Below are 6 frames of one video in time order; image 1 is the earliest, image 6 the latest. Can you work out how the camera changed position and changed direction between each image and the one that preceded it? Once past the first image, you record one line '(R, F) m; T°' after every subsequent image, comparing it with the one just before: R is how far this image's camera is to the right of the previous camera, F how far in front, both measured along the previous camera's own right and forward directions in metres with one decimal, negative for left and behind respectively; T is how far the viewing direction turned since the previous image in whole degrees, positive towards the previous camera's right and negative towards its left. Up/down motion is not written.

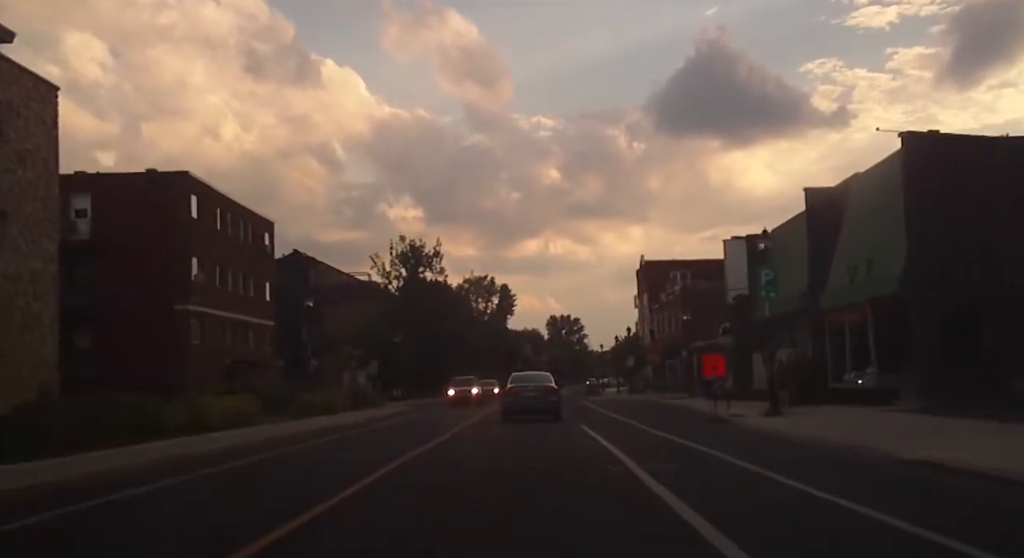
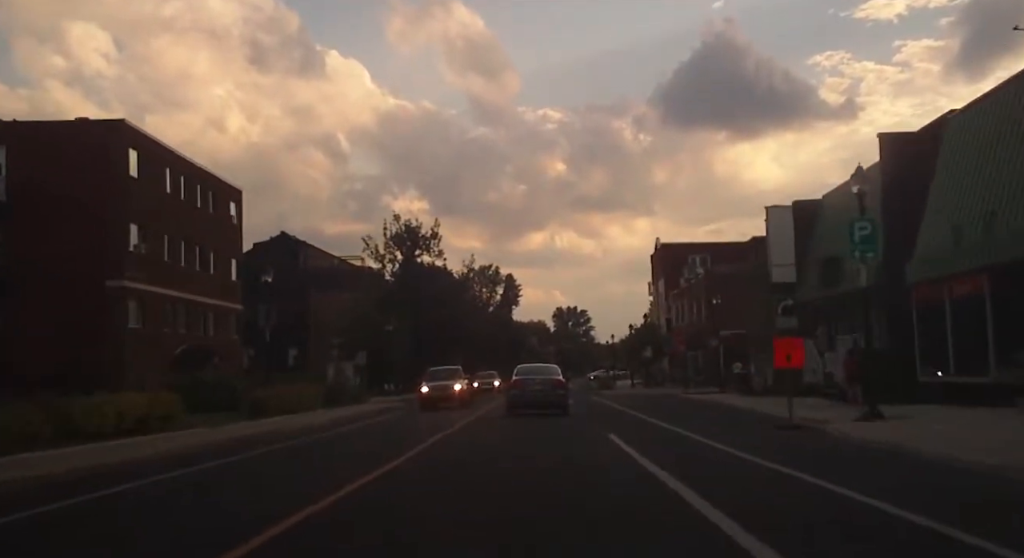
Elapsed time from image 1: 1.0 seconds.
(+0.1, +5.7) m; 0°
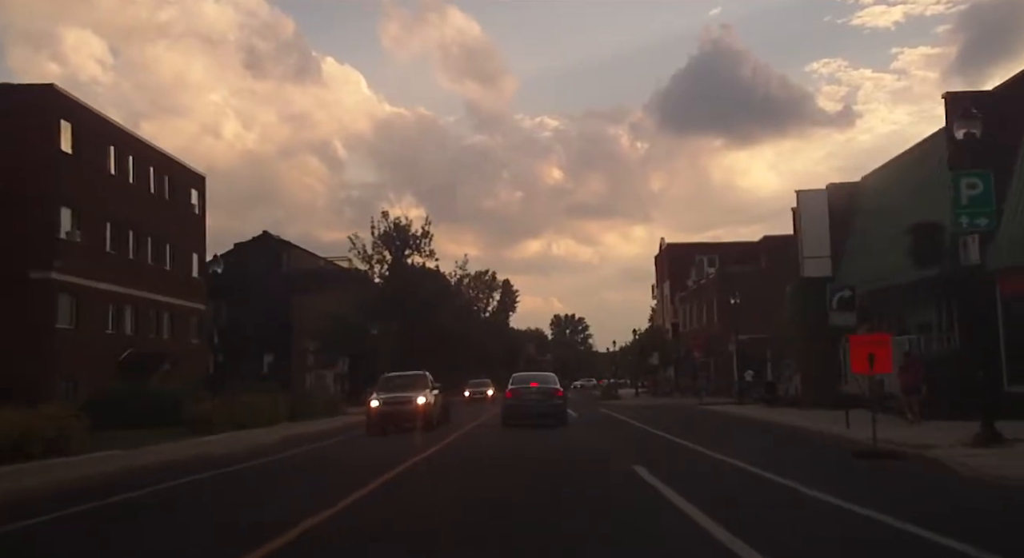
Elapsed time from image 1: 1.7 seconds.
(+0.1, +3.9) m; 0°
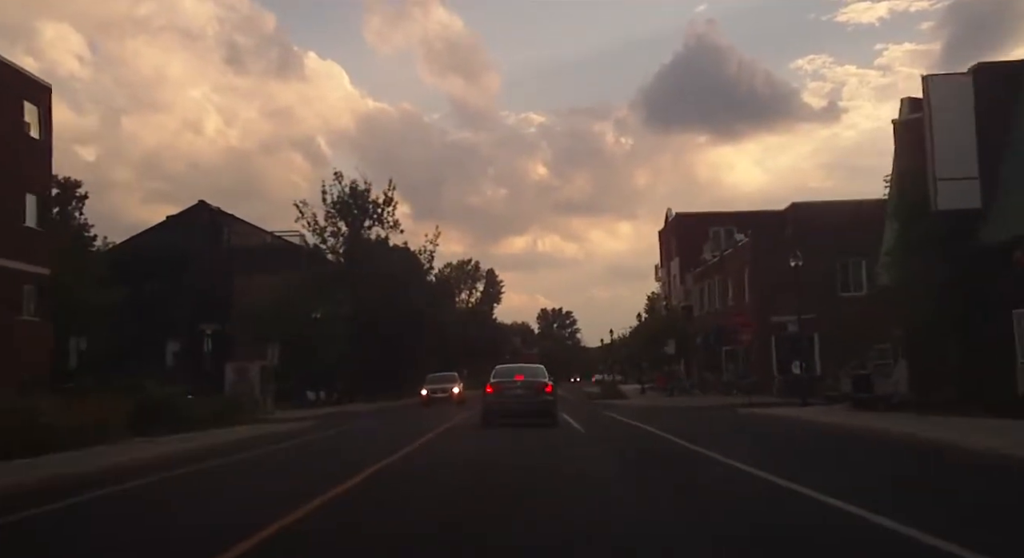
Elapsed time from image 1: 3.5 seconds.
(+0.3, +9.7) m; +1°
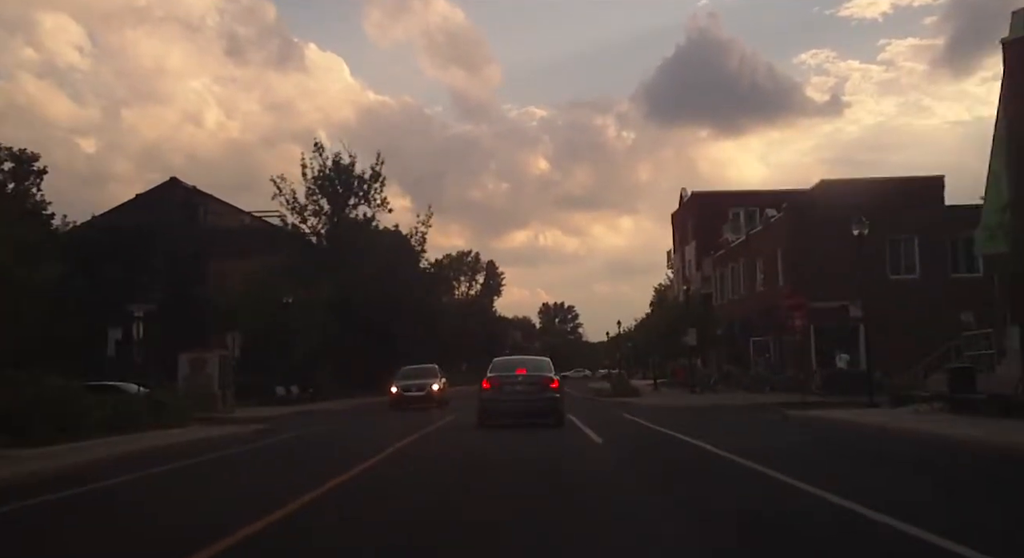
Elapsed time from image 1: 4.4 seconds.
(+0.1, +4.7) m; 0°
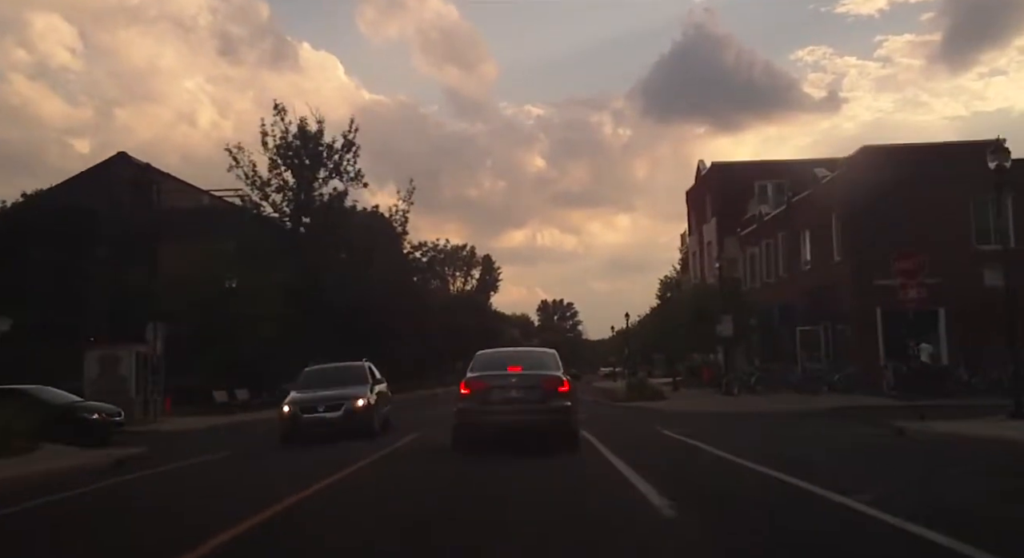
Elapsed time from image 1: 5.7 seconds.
(+0.1, +6.1) m; 0°
